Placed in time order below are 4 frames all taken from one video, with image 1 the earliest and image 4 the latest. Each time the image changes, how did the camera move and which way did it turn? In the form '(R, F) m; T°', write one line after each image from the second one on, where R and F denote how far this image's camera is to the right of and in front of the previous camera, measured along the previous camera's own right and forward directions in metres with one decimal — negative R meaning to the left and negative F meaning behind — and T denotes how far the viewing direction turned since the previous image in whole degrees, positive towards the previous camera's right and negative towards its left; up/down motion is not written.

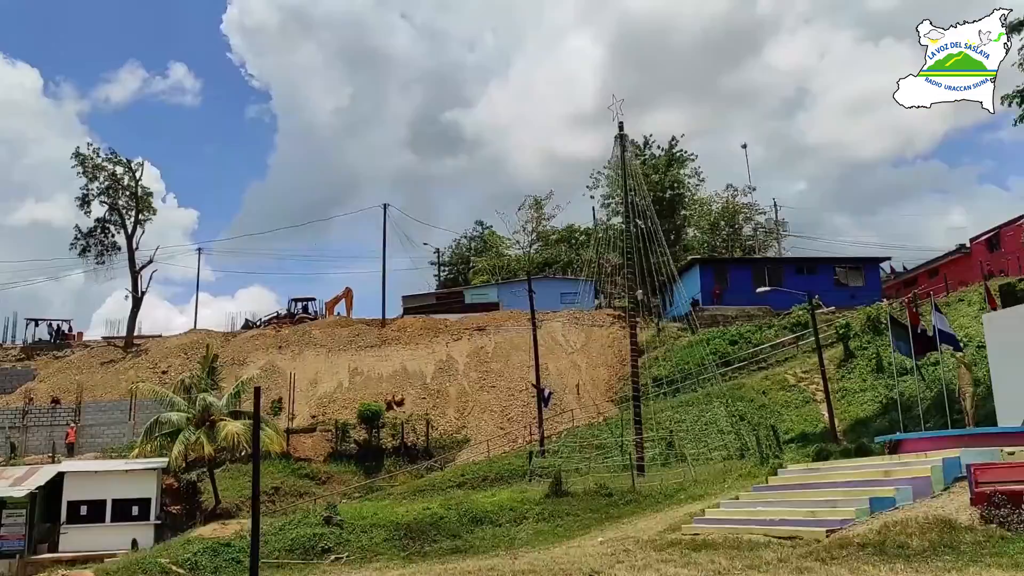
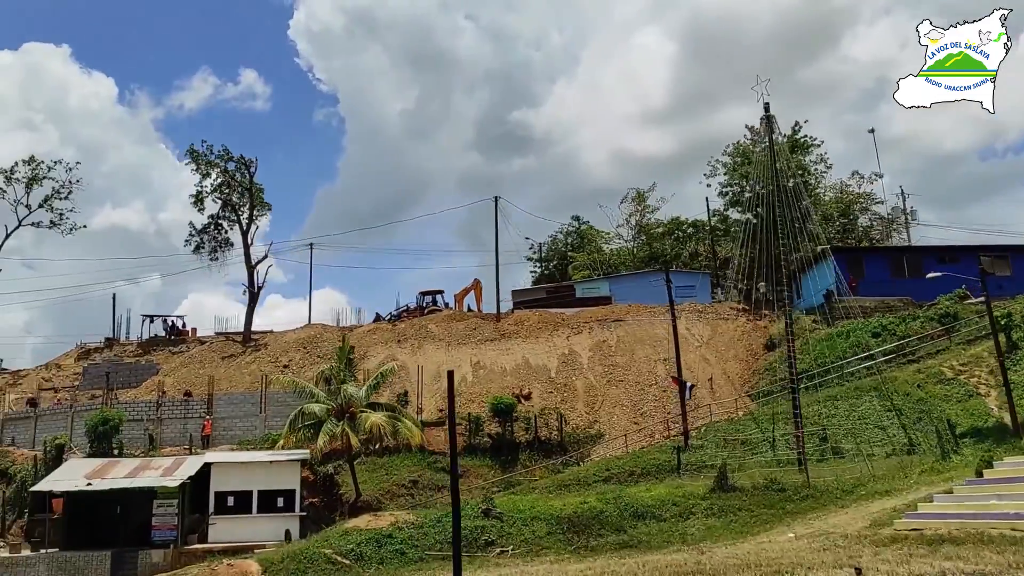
(-2.0, +0.7) m; -4°
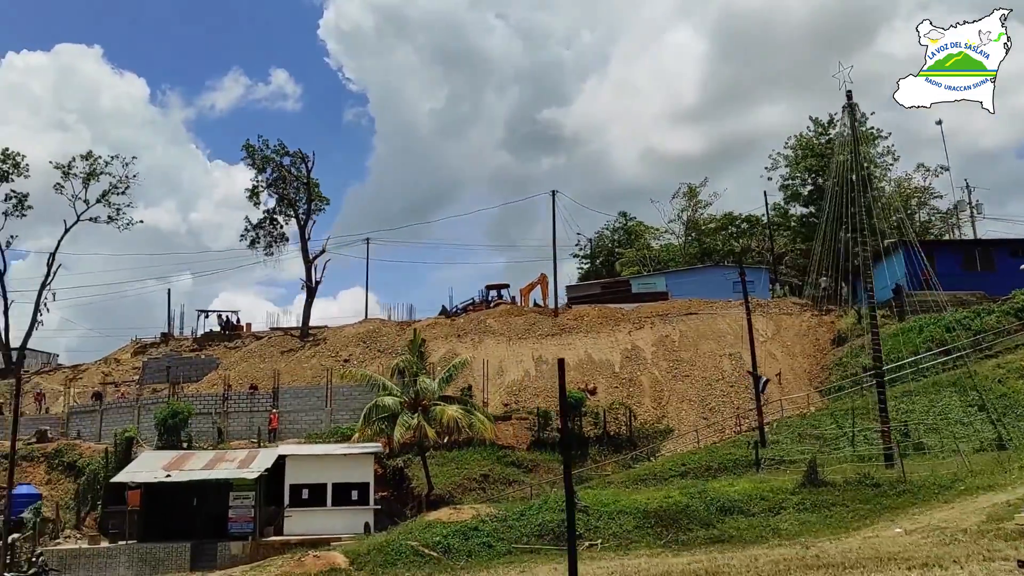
(-1.2, +0.3) m; -2°
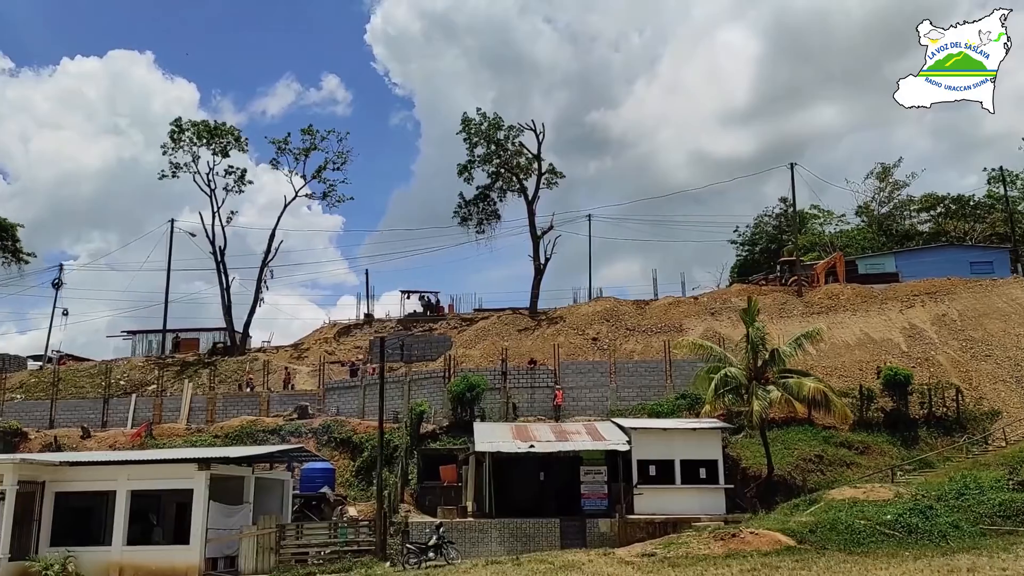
(-7.5, +1.8) m; -4°
